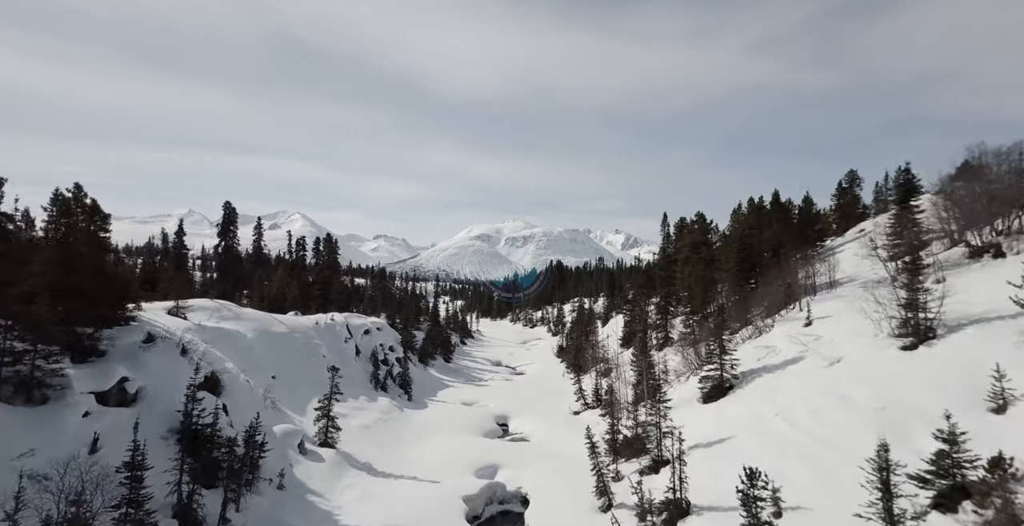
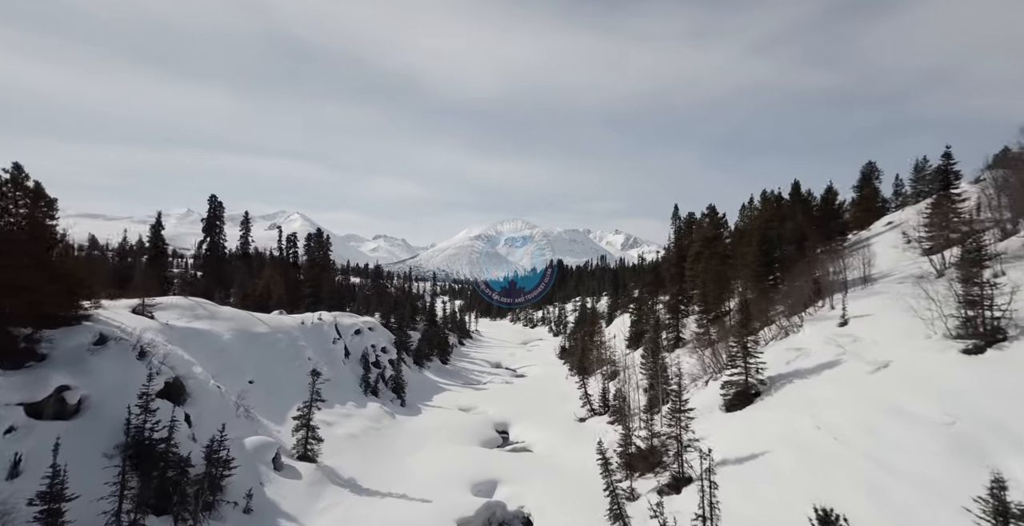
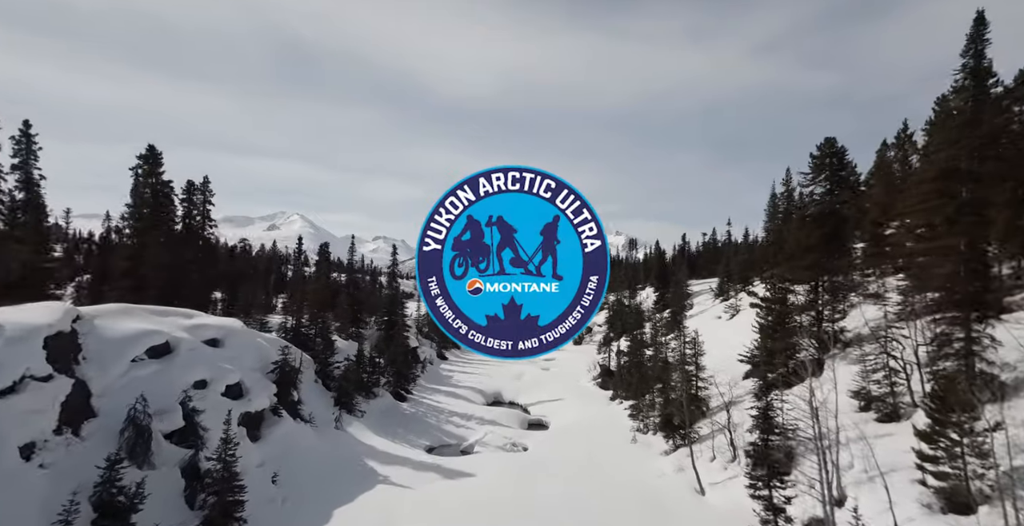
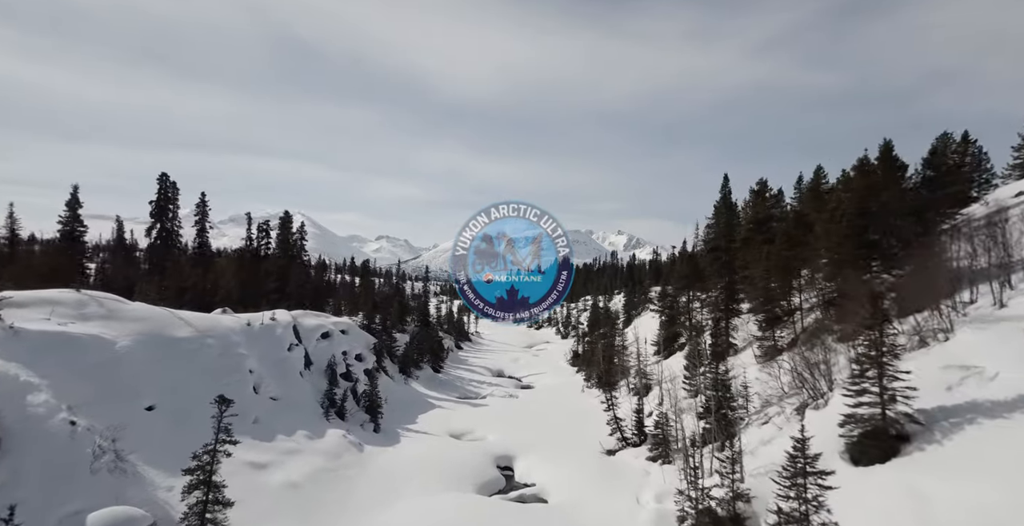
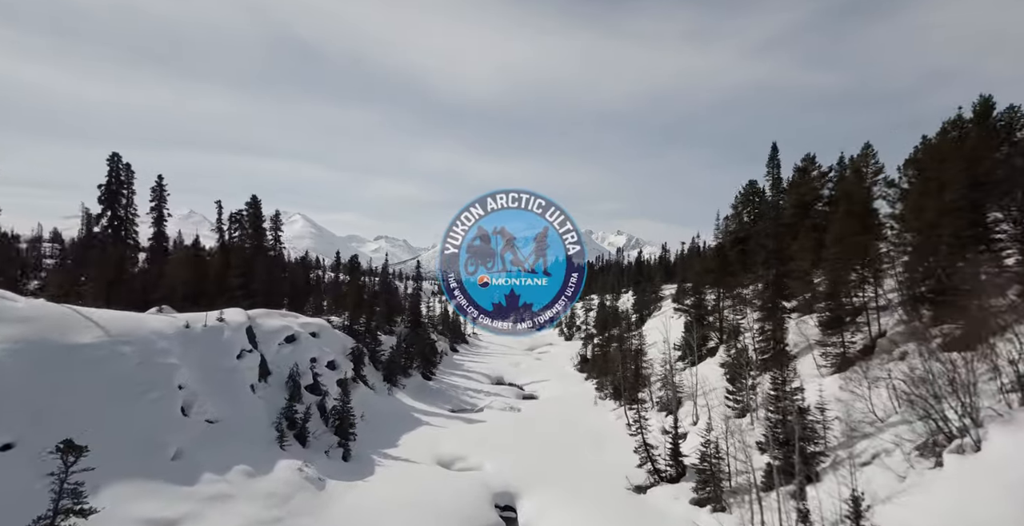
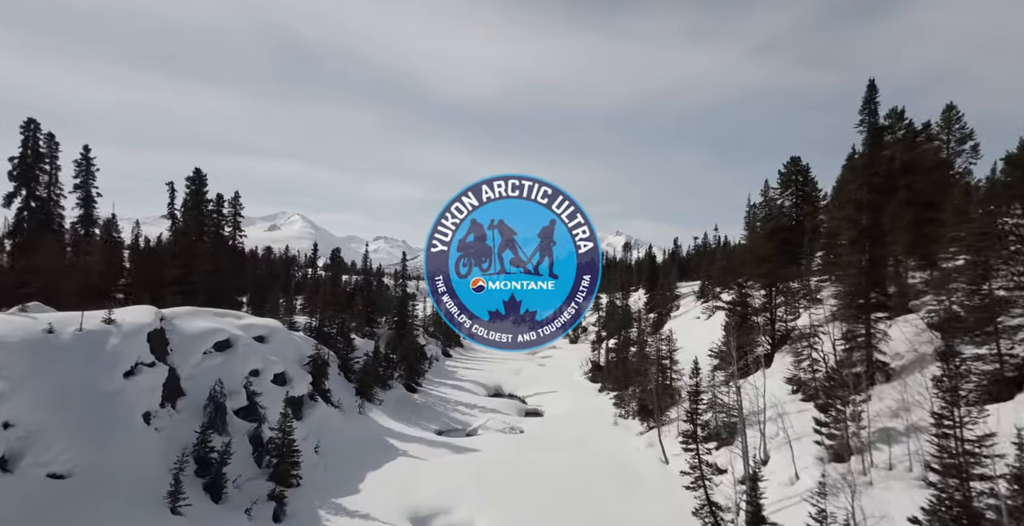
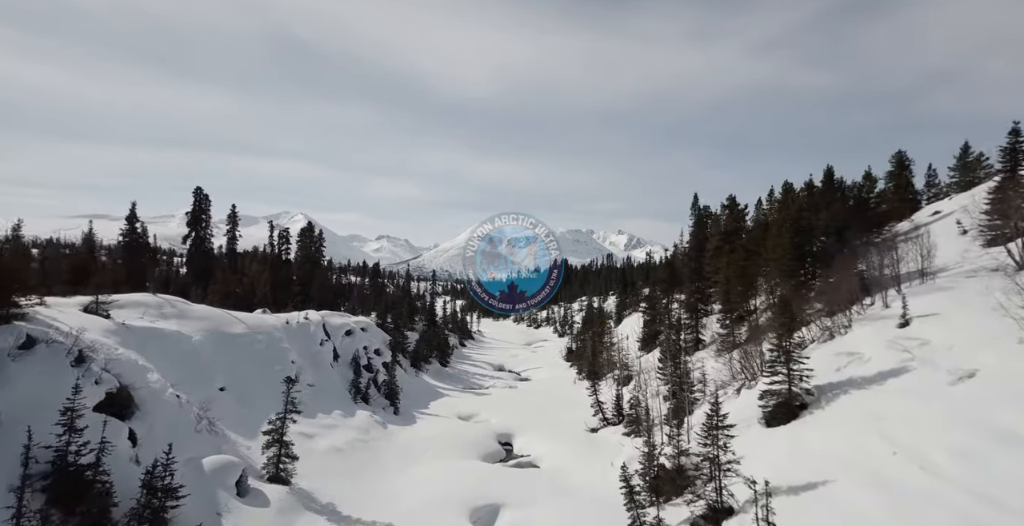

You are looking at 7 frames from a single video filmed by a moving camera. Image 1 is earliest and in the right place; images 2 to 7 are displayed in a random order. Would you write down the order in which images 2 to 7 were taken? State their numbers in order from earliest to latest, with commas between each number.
2, 7, 4, 5, 6, 3
